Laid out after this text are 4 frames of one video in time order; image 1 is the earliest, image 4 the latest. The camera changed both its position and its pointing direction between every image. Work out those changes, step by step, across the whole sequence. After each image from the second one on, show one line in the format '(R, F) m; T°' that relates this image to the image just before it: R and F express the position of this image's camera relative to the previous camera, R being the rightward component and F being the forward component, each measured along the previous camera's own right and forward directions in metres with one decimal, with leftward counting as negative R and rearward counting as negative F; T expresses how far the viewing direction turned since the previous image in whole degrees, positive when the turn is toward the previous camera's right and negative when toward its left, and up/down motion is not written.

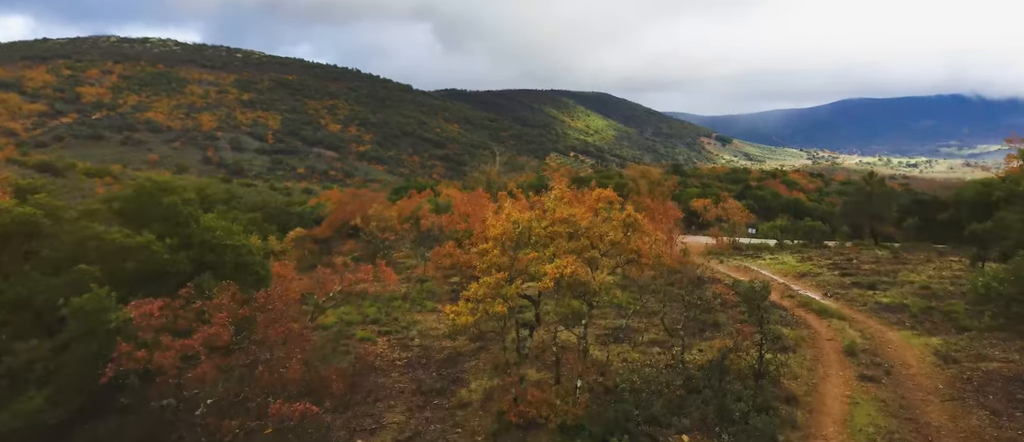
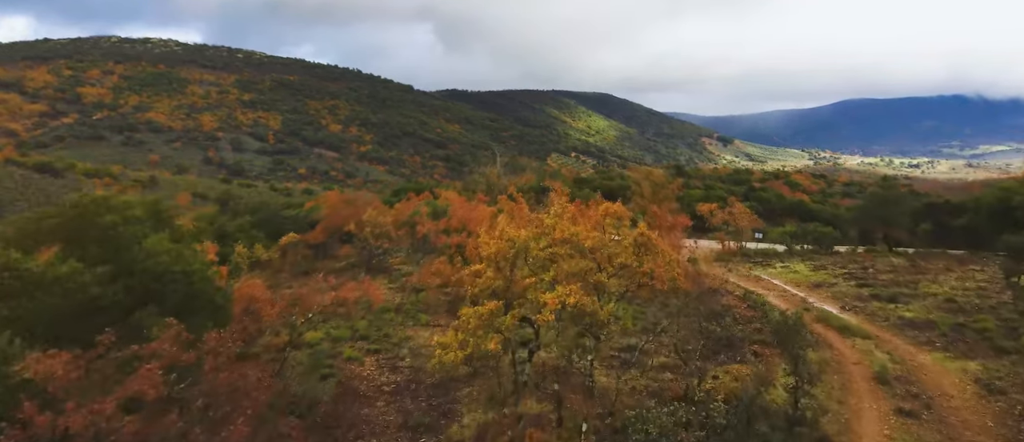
(0.0, +0.7) m; 0°
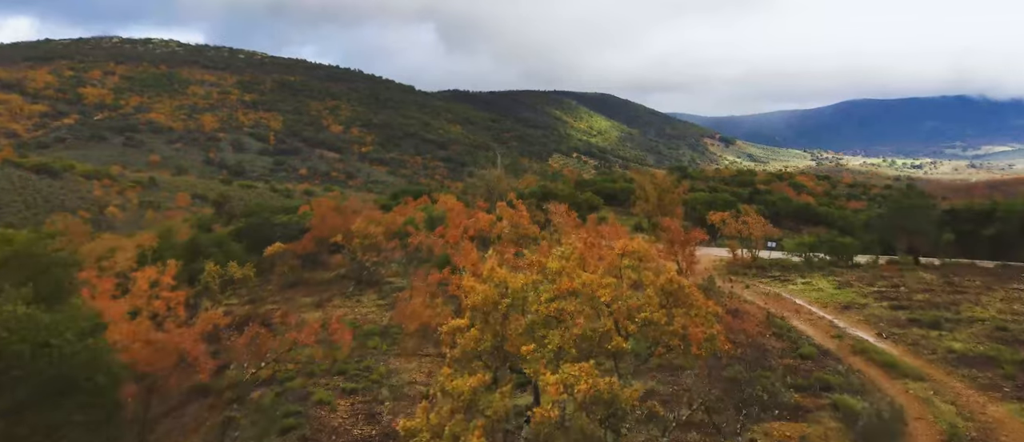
(+0.1, +1.3) m; 0°
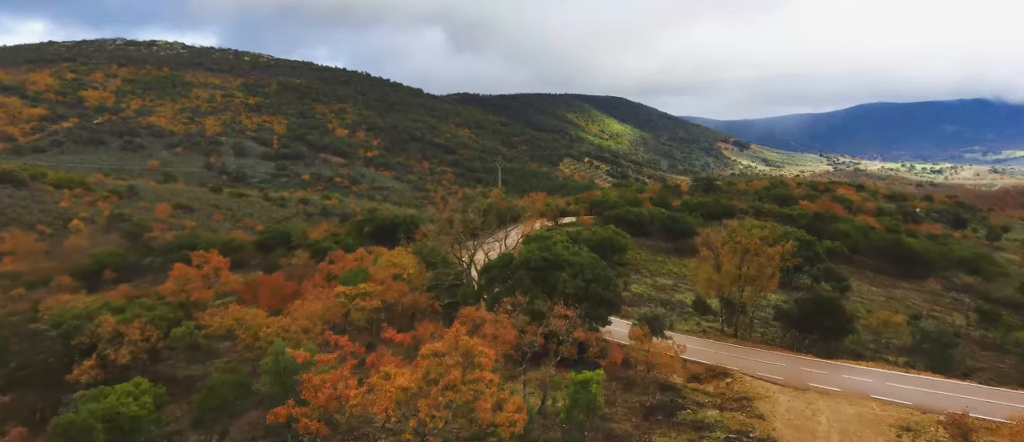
(+0.9, +13.4) m; -1°
